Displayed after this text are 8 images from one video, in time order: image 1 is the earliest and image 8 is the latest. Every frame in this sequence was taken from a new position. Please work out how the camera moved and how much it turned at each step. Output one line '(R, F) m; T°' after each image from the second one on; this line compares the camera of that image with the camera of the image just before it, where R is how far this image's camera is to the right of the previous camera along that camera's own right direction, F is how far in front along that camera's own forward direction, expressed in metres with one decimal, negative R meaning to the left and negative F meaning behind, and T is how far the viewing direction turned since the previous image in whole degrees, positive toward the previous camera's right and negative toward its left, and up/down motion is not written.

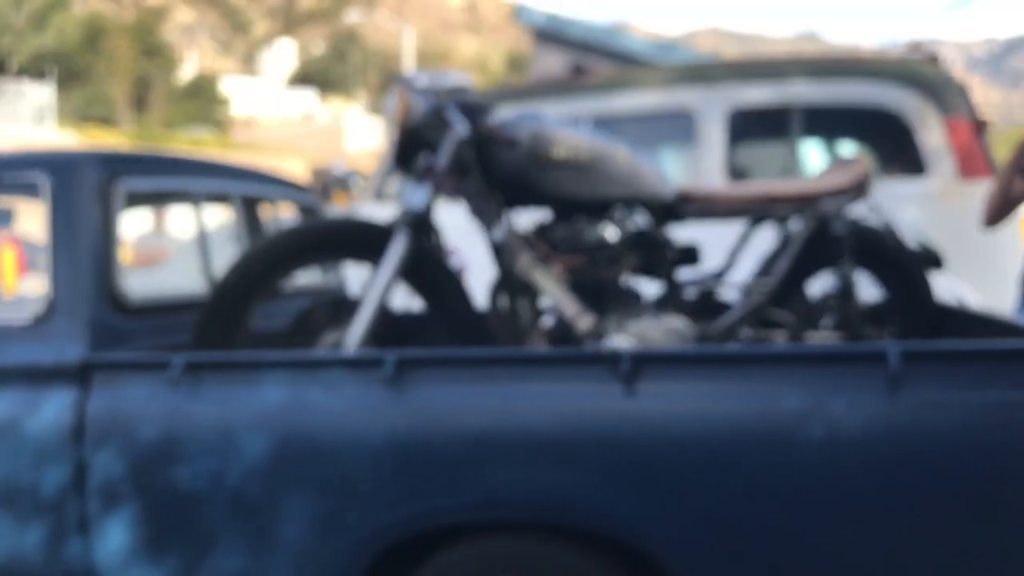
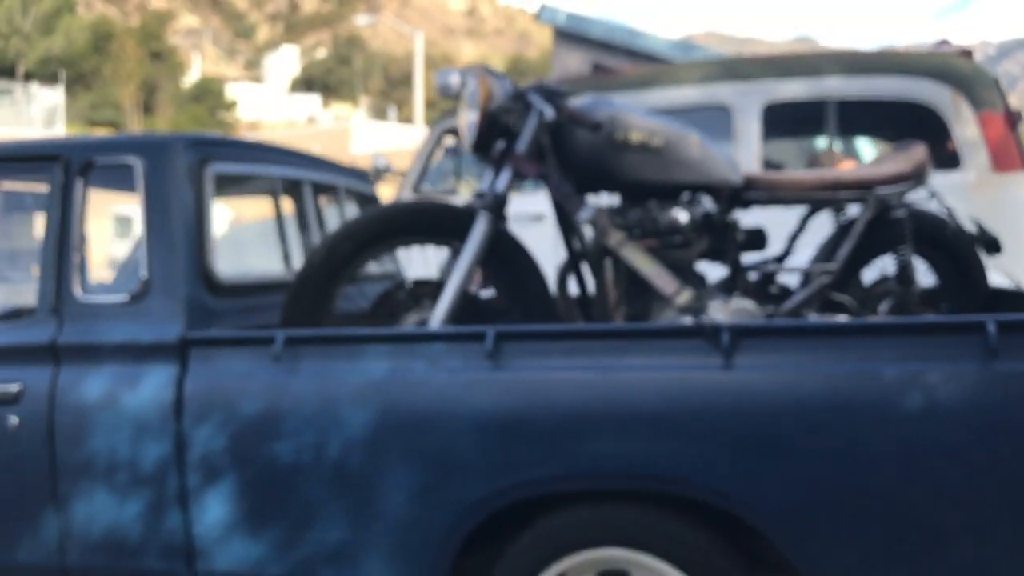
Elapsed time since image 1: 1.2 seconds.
(-0.4, -0.1) m; 0°
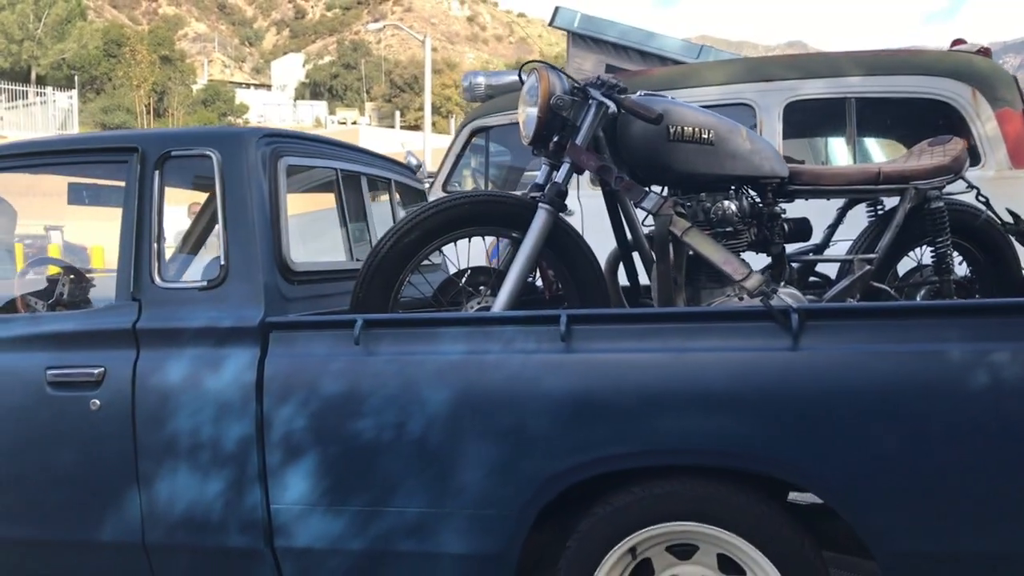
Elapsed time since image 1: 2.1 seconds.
(-0.3, -0.1) m; 0°
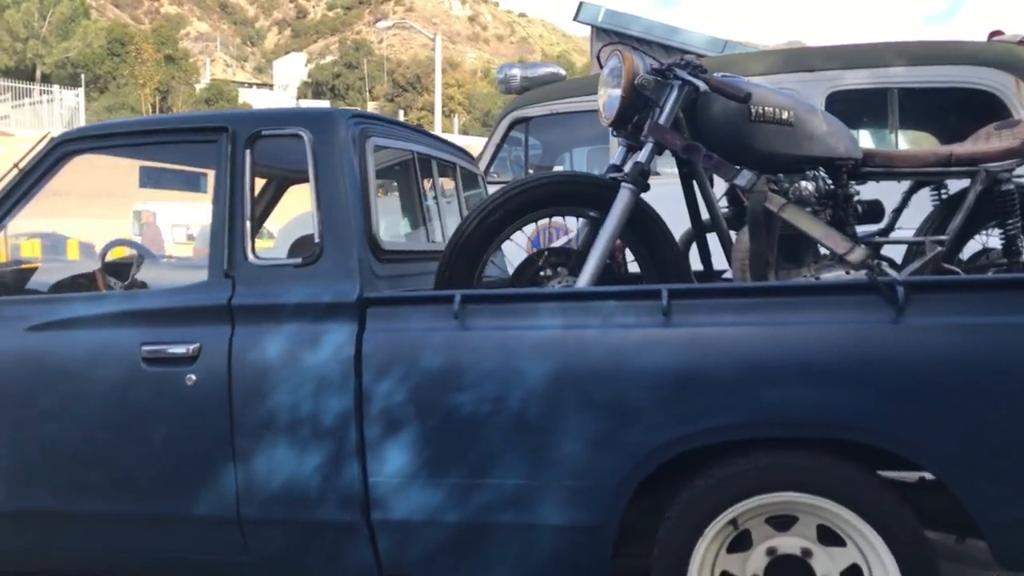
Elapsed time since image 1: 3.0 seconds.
(-0.4, 0.0) m; 0°
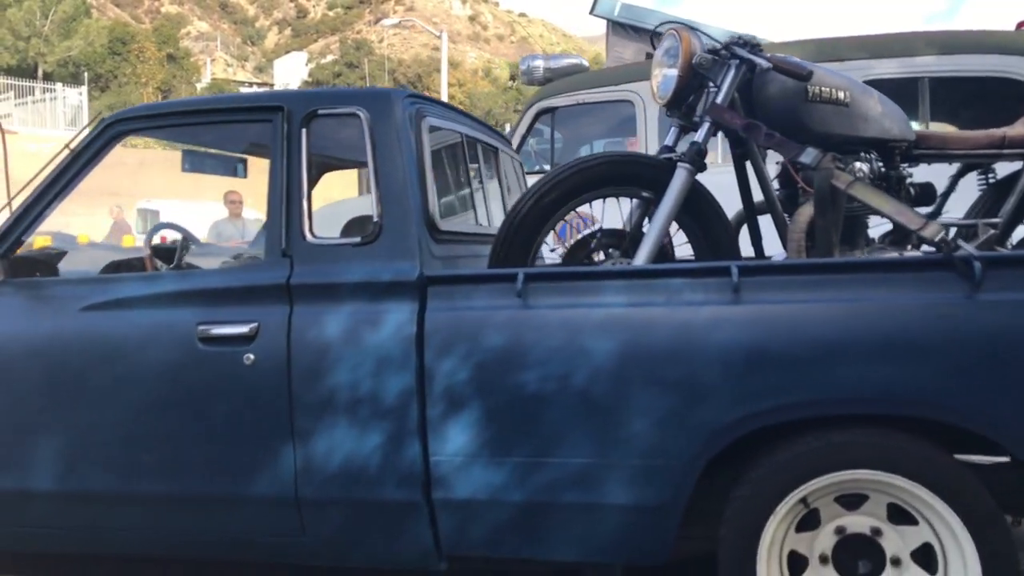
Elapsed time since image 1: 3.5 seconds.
(-0.3, 0.0) m; 0°
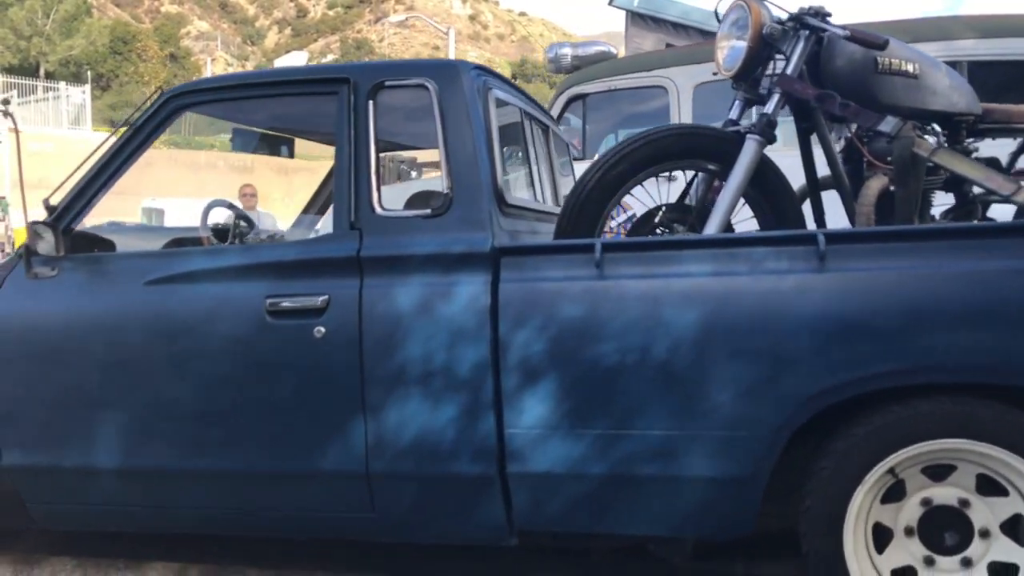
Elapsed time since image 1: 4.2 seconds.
(-0.3, 0.0) m; 0°
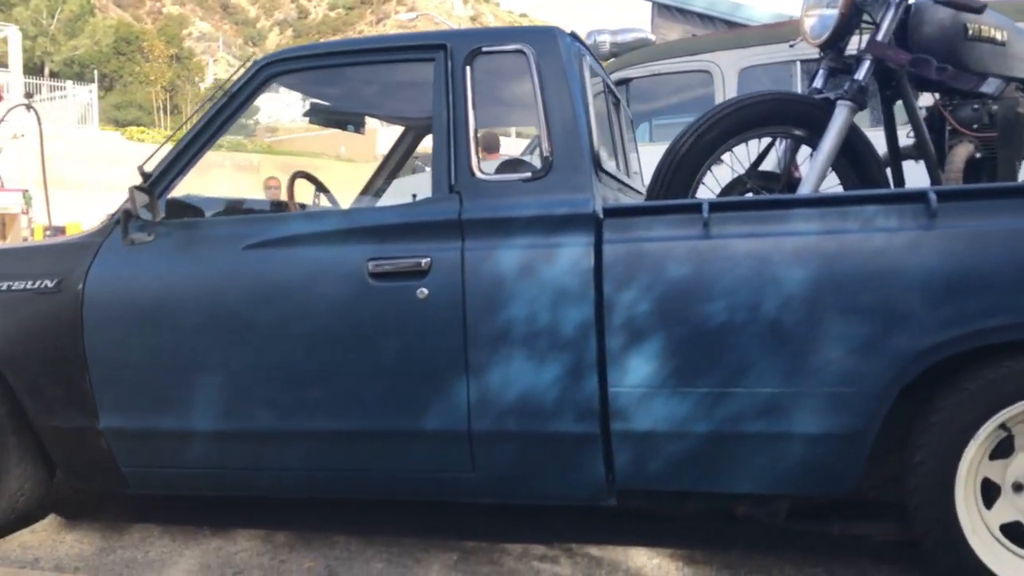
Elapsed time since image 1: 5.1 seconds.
(-0.4, 0.0) m; 0°
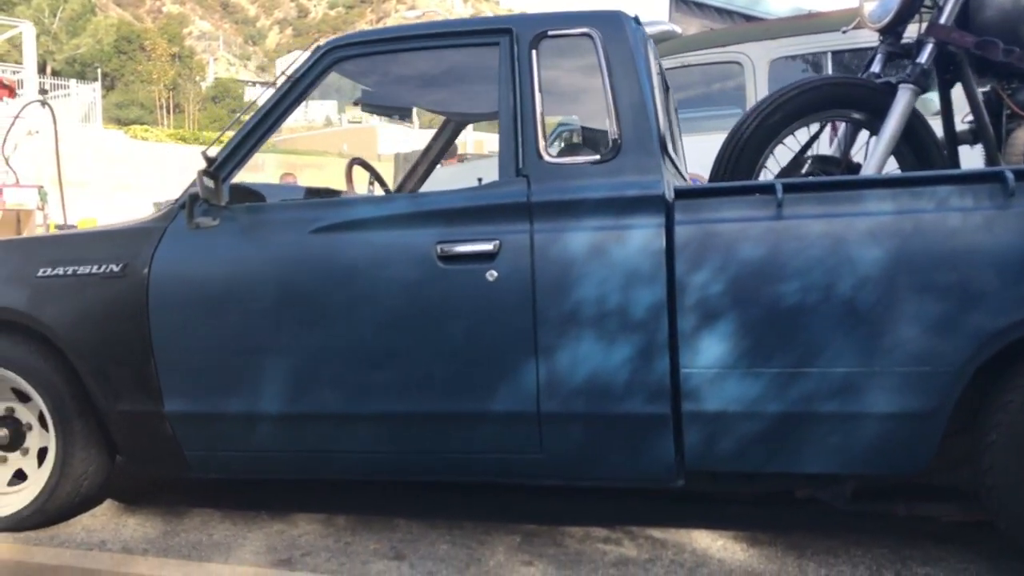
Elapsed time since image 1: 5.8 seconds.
(-0.3, 0.0) m; 0°
